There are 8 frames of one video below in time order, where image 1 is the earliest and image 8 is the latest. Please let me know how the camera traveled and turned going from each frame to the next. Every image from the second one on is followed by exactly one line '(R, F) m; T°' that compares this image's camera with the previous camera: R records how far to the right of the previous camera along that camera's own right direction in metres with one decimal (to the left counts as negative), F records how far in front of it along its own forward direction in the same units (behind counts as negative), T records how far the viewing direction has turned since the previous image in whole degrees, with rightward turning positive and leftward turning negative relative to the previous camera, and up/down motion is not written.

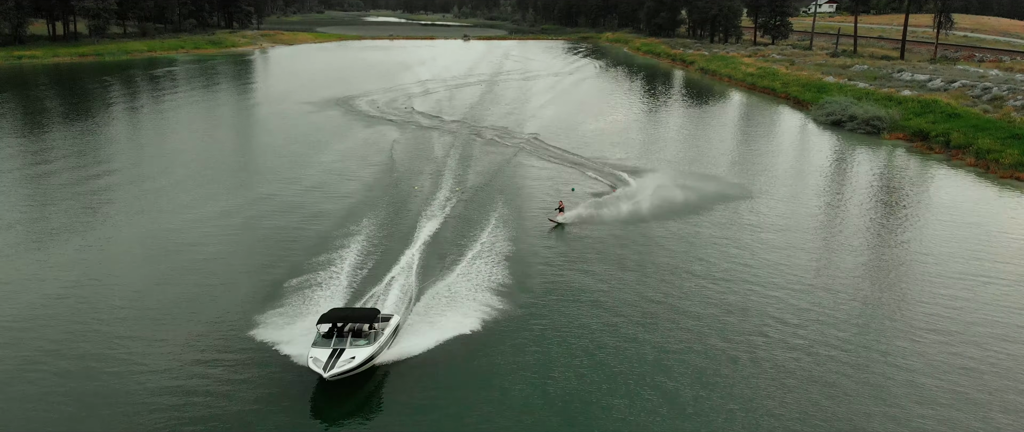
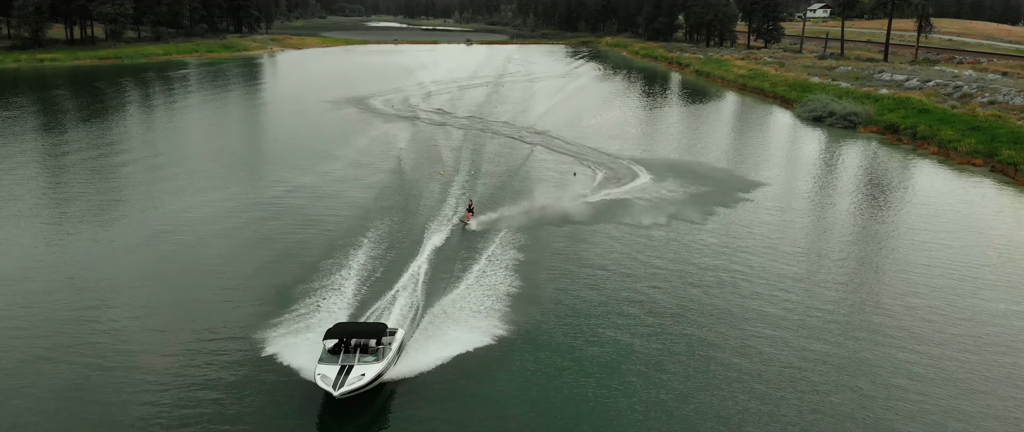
(-0.3, -2.4) m; 0°
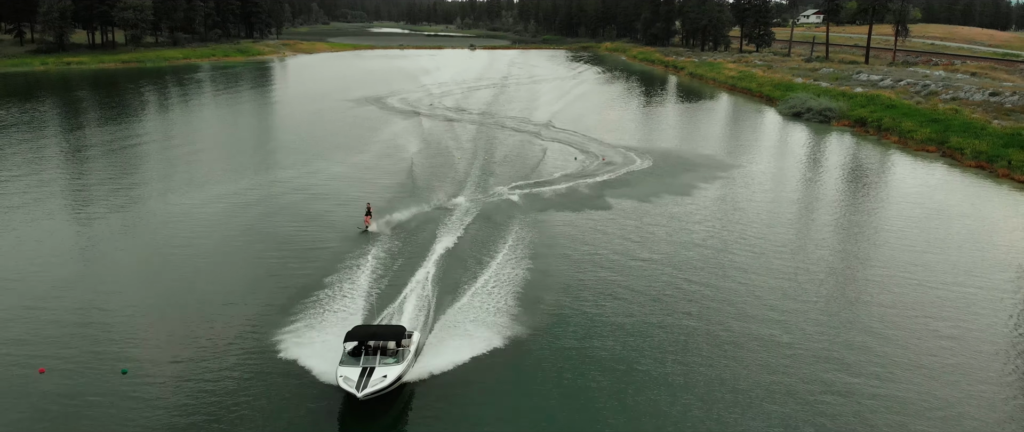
(-0.4, -3.2) m; 0°
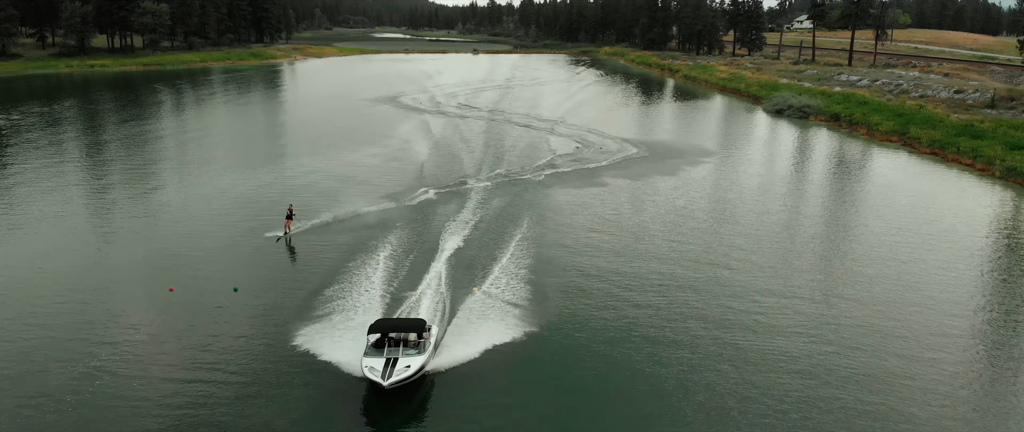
(-0.4, -3.1) m; 0°
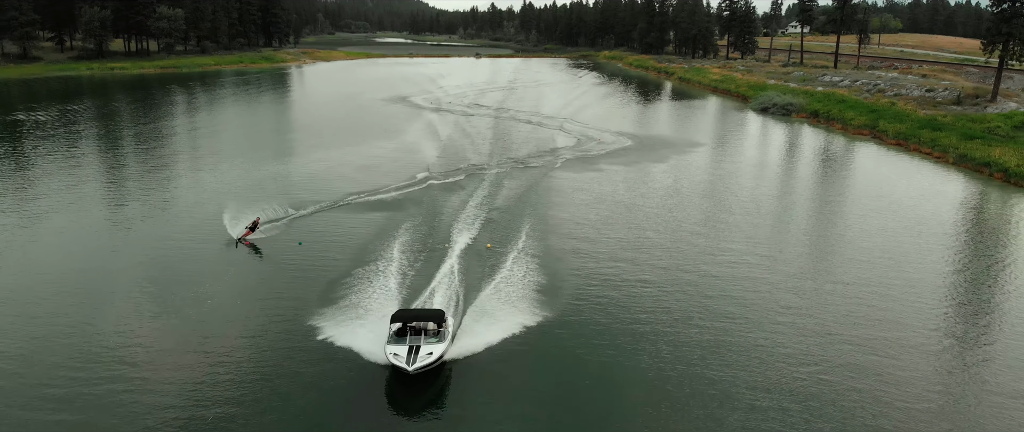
(-0.3, -3.0) m; 0°
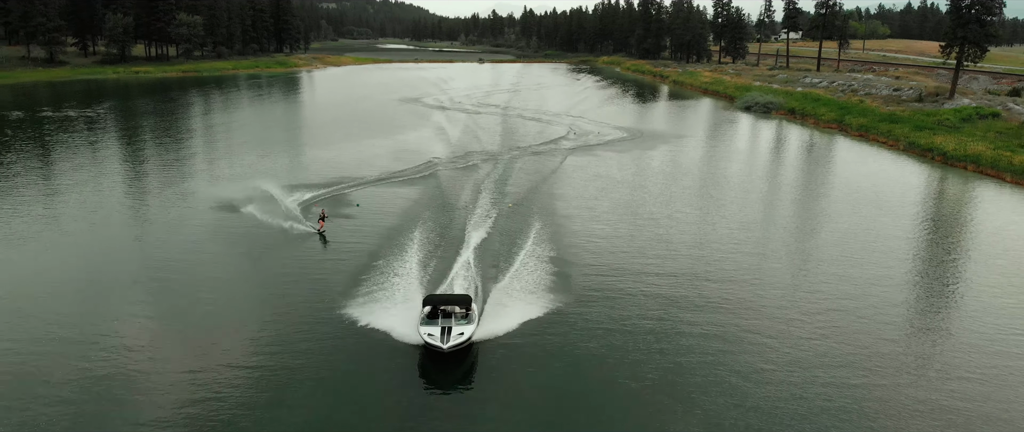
(-0.4, -4.0) m; 0°
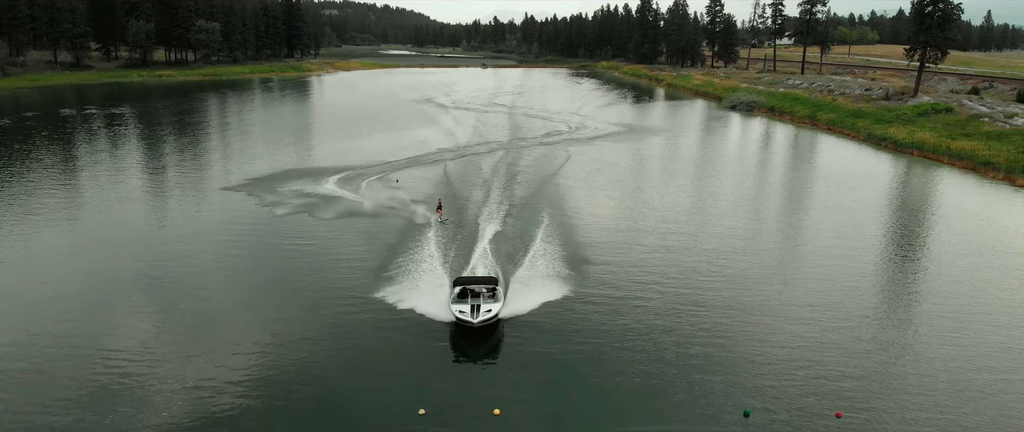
(-0.4, -4.2) m; 0°
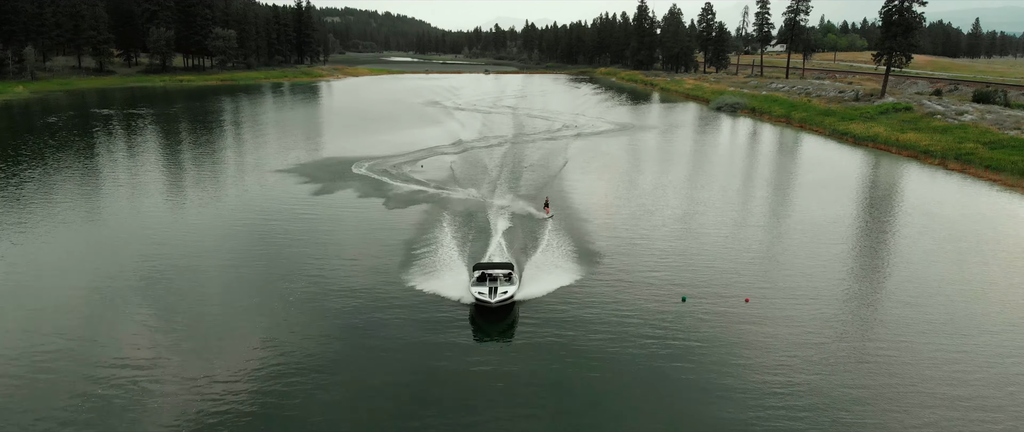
(-0.3, -4.3) m; 0°
